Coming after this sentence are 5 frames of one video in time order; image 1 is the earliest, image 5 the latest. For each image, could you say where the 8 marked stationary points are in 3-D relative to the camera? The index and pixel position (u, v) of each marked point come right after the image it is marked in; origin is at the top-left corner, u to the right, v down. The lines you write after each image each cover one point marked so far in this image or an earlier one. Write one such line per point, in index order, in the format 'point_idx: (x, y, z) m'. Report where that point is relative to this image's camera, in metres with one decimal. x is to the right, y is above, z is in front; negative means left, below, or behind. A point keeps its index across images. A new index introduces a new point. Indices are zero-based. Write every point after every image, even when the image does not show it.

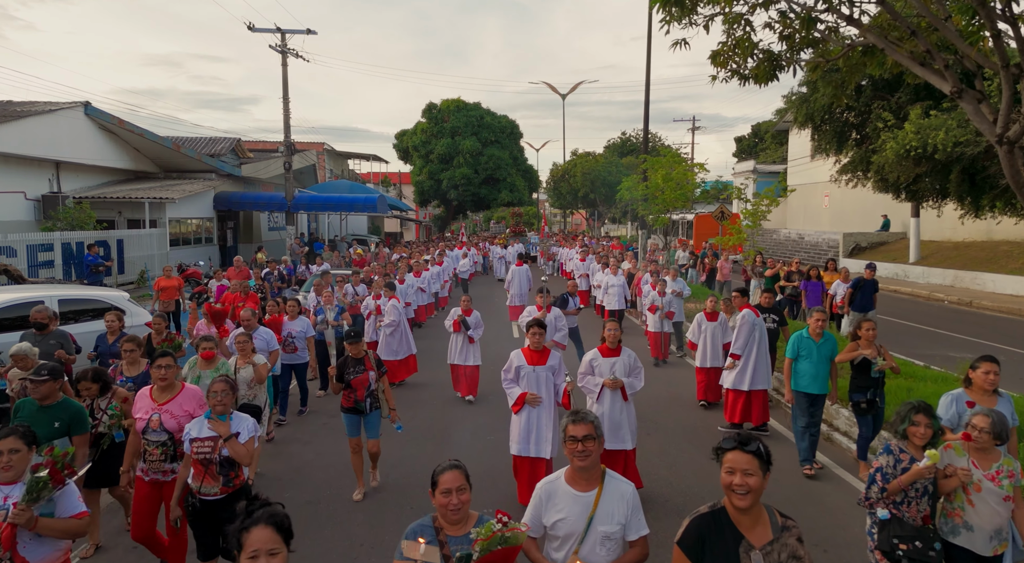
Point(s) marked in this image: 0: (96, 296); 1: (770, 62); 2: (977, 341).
0: (-7.0, -0.3, +12.1) m
1: (+3.8, +3.2, +10.6) m
2: (+11.4, -1.5, +17.6) m
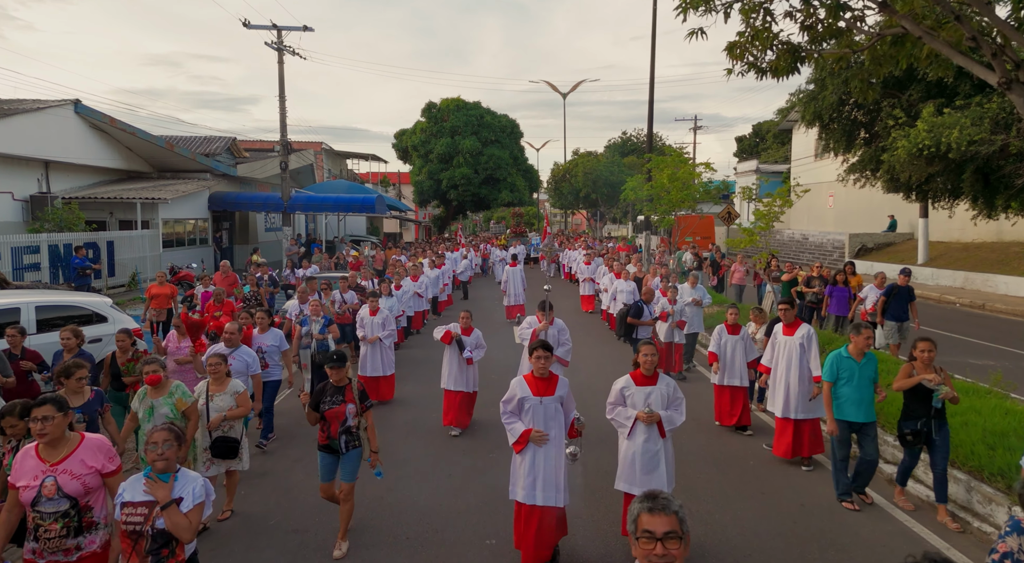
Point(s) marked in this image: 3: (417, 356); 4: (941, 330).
0: (-7.0, -0.3, +11.5) m
1: (+3.9, +3.1, +9.9) m
2: (+11.5, -1.5, +17.0) m
3: (-1.7, -1.5, +12.8) m
4: (+11.7, -1.3, +19.6) m
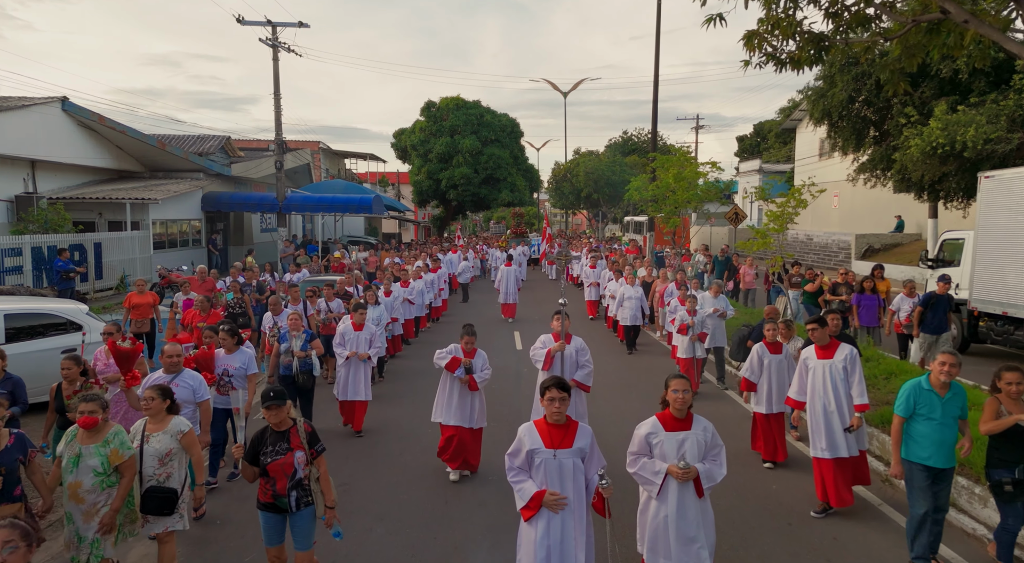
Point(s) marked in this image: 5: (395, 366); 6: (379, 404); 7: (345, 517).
0: (-6.9, -0.4, +10.8) m
1: (+3.9, +3.0, +9.3) m
2: (+11.5, -1.6, +16.3) m
3: (-1.7, -1.6, +12.1) m
4: (+11.7, -1.4, +18.9) m
5: (-2.0, -1.6, +12.5) m
6: (-1.9, -1.8, +10.3) m
7: (-1.6, -2.2, +6.8) m
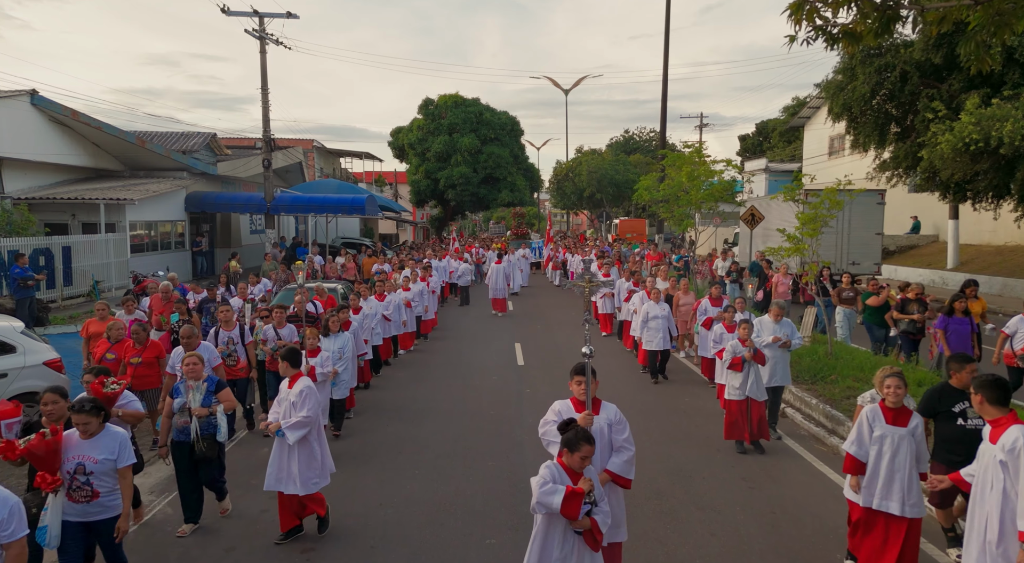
0: (-6.9, -0.6, +9.3) m
1: (+3.9, +2.8, +7.7) m
2: (+11.5, -1.8, +14.8) m
3: (-1.7, -1.7, +10.6) m
4: (+11.7, -1.6, +17.4) m
5: (-2.0, -1.8, +11.0) m
6: (-1.9, -2.0, +8.7) m
7: (-1.5, -2.4, +5.3) m
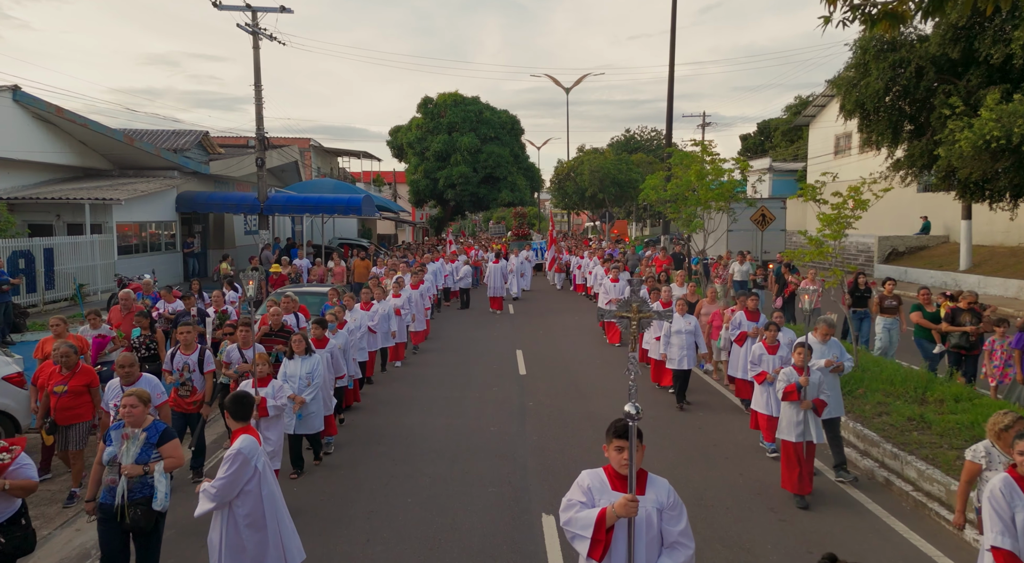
0: (-6.9, -0.7, +8.5) m
1: (+3.9, +2.8, +6.9) m
2: (+11.5, -1.9, +14.0) m
3: (-1.7, -1.8, +9.8) m
4: (+11.8, -1.7, +16.6) m
5: (-2.0, -1.8, +10.1) m
6: (-1.8, -2.1, +7.9) m
7: (-1.5, -2.5, +4.5) m
